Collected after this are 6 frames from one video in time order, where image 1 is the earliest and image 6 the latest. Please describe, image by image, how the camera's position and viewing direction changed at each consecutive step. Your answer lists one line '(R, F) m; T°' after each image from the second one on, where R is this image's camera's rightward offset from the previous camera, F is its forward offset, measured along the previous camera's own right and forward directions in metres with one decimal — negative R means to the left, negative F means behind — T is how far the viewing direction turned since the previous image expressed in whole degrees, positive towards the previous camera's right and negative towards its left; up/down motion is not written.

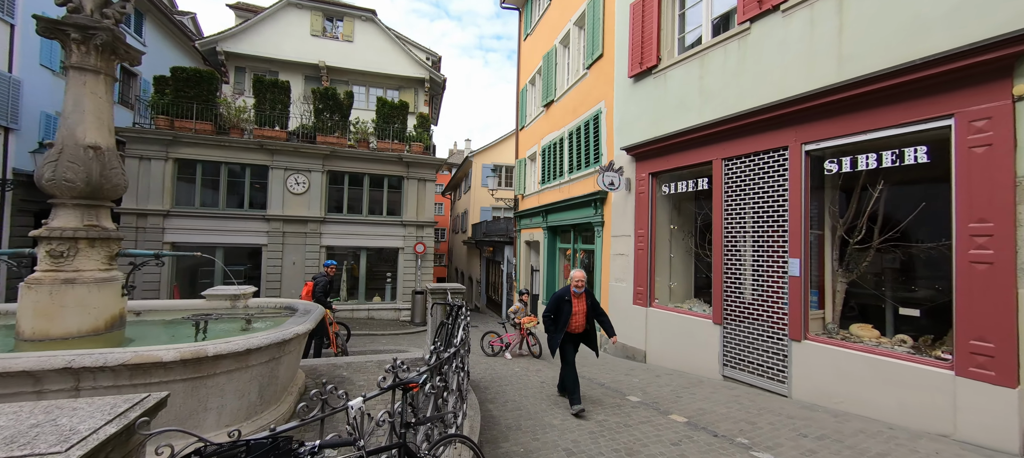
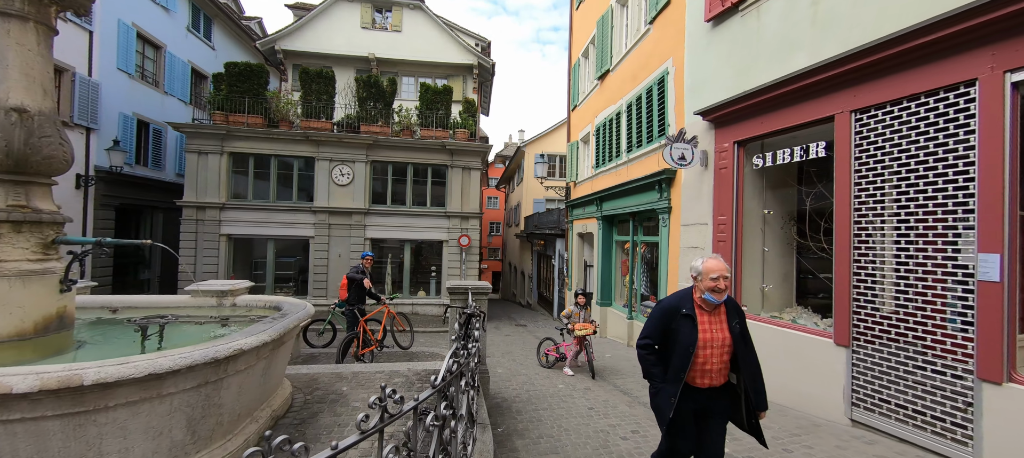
(+0.2, +1.3) m; -9°
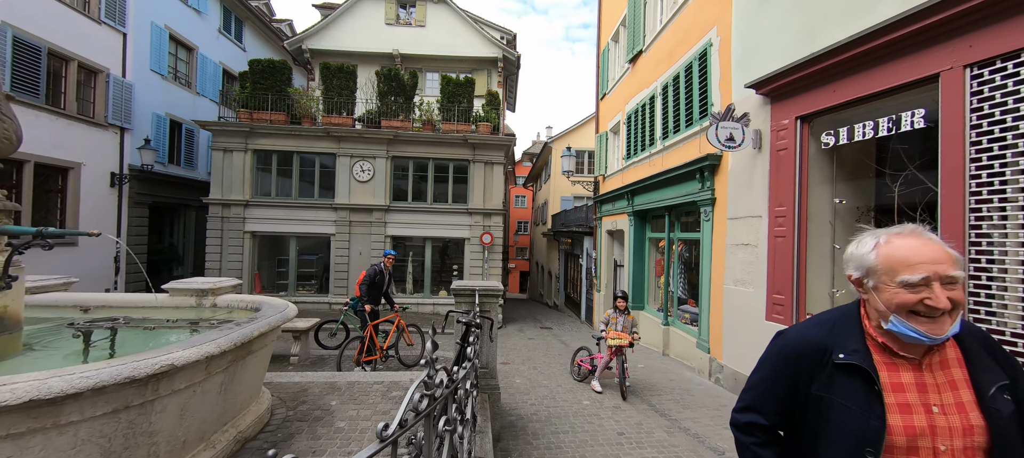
(+0.2, +0.7) m; -4°
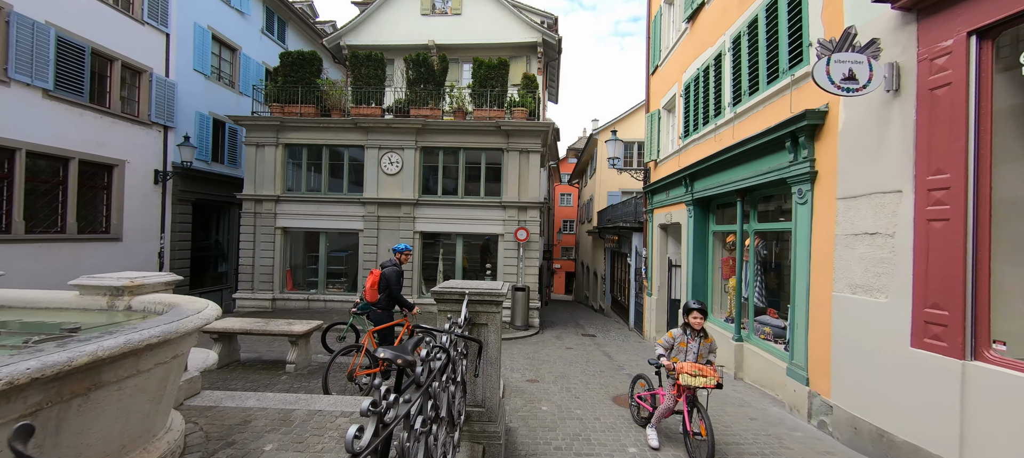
(+0.3, +1.3) m; -7°
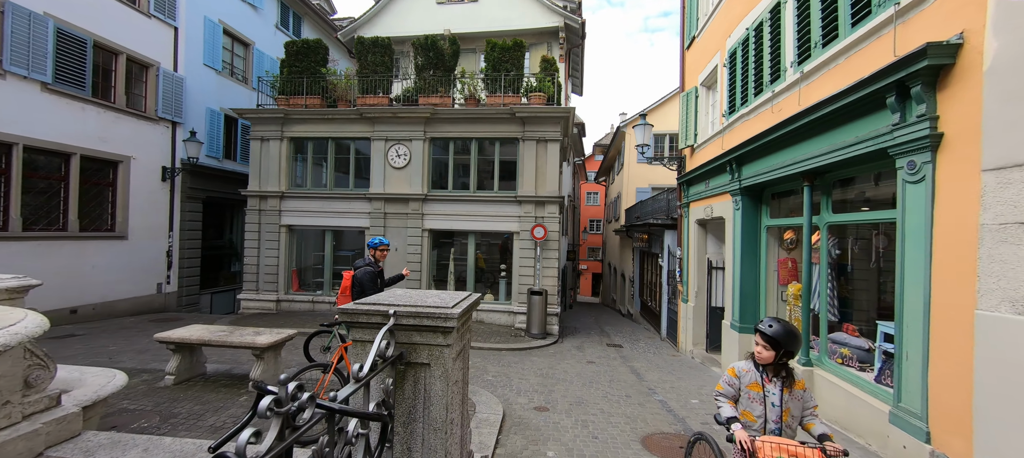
(+0.3, +1.1) m; -4°
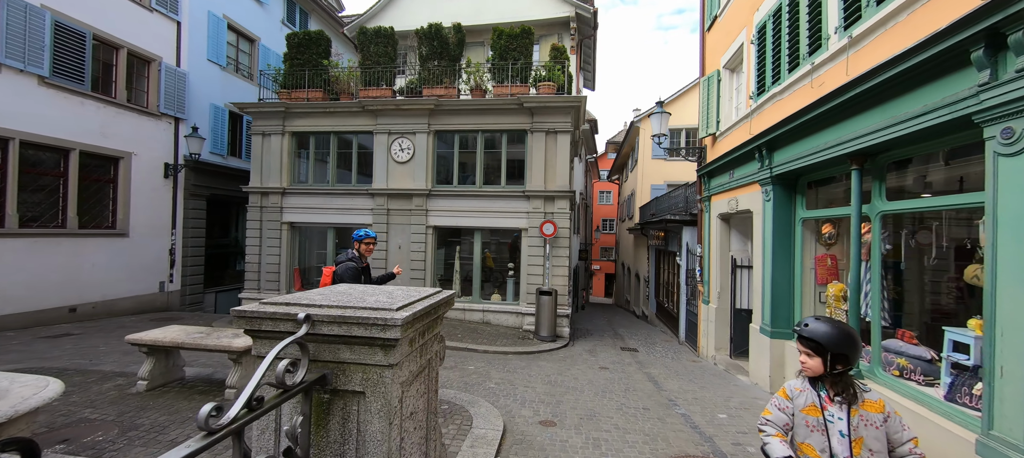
(+0.1, +0.6) m; -2°
